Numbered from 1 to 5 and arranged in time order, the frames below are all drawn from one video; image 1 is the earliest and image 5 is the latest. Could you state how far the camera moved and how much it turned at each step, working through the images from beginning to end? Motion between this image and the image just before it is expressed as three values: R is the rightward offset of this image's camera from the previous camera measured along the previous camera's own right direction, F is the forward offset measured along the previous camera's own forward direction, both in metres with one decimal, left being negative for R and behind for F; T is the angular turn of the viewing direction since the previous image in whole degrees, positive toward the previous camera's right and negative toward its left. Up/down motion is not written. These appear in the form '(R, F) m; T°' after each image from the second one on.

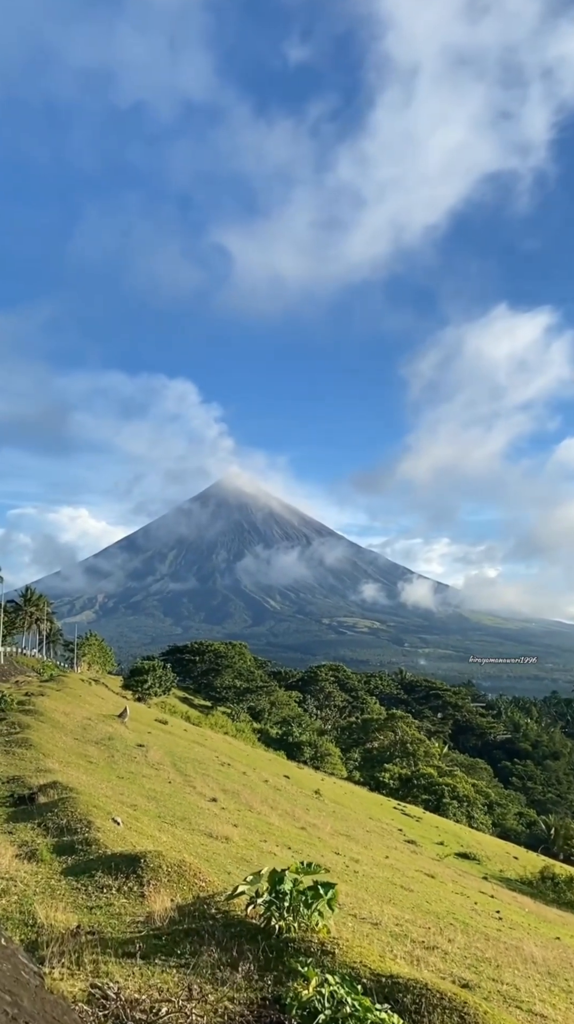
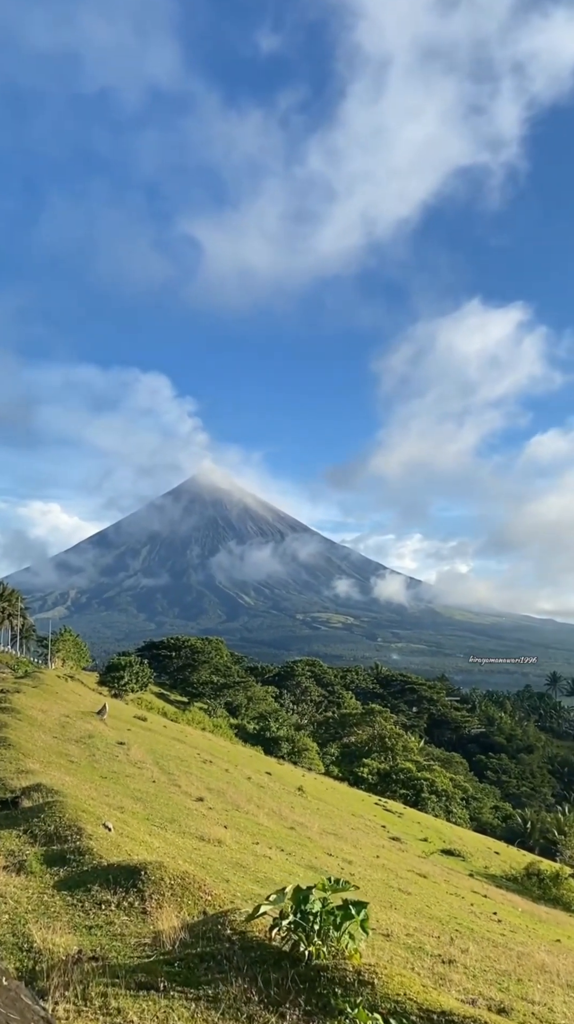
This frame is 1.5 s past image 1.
(-0.4, +0.6) m; +2°
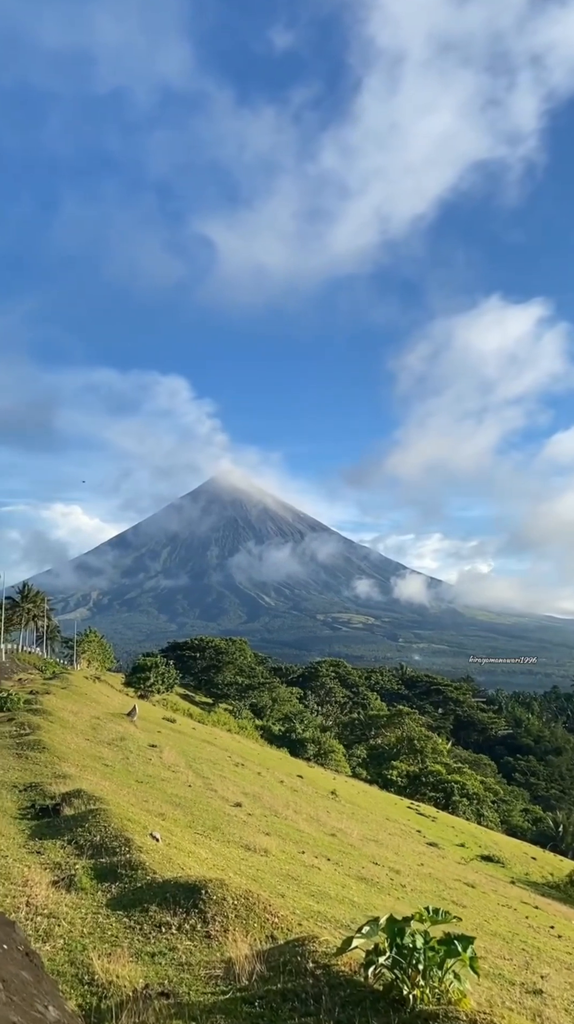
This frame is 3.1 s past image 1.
(-0.5, +0.6) m; -2°
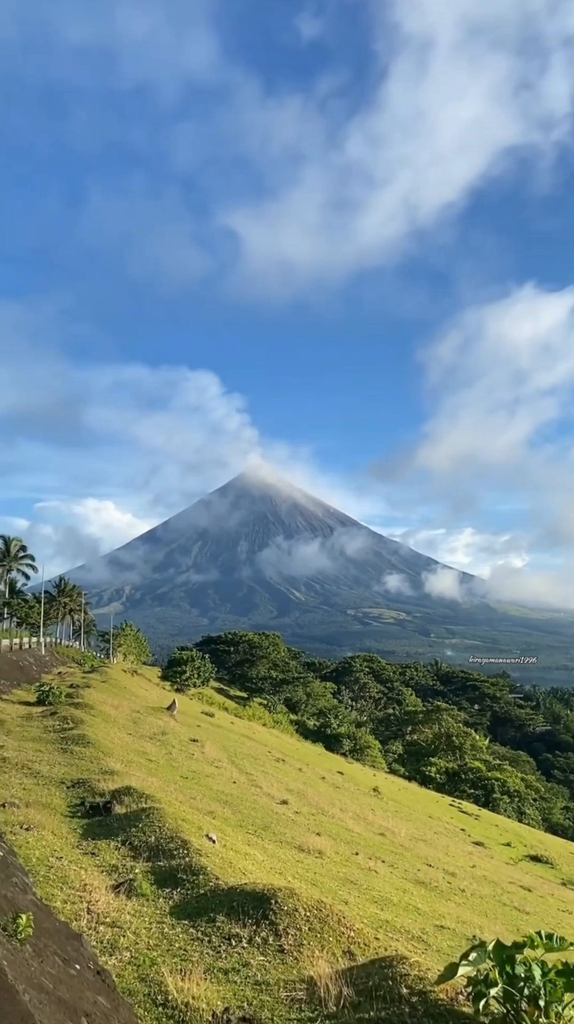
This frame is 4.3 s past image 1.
(-0.4, +0.5) m; -2°
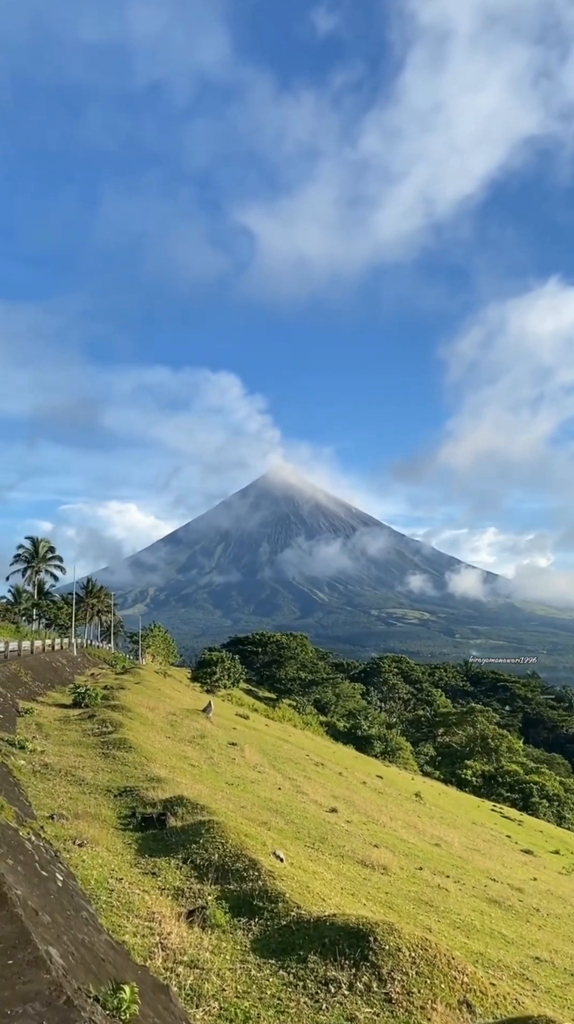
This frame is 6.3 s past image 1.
(-0.6, +0.9) m; -2°
